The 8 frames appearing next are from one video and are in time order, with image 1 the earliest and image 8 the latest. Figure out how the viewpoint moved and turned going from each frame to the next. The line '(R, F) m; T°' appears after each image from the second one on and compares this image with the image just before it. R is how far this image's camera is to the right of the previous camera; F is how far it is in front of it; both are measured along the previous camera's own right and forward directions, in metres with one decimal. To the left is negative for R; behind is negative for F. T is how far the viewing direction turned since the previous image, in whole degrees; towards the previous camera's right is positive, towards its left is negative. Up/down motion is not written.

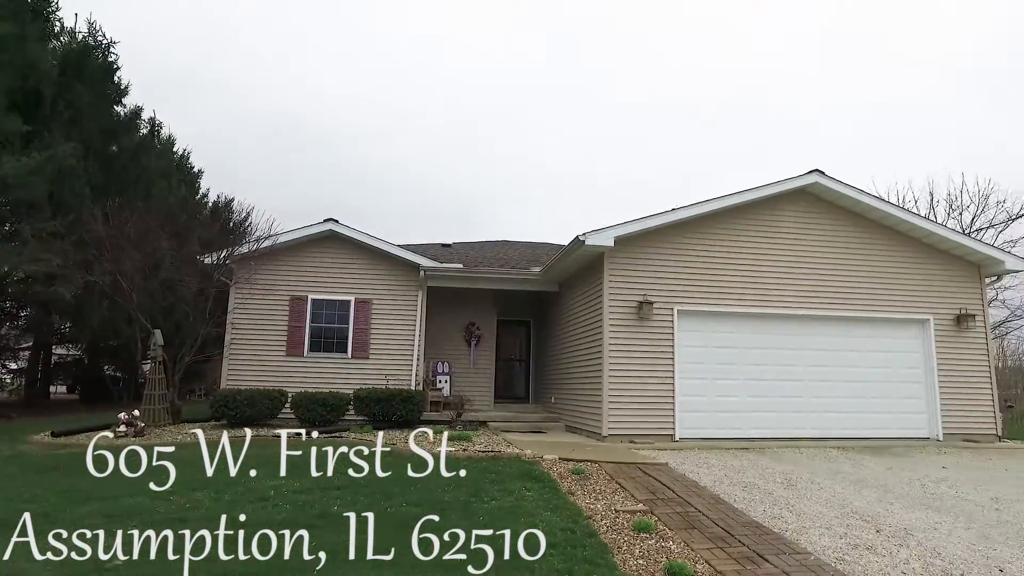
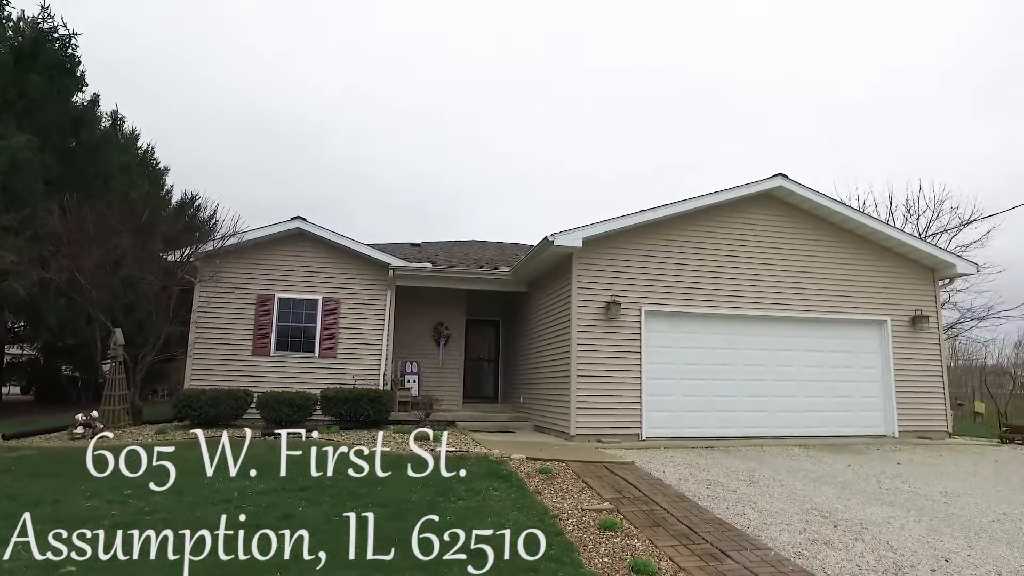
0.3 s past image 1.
(0.0, 0.0) m; +3°
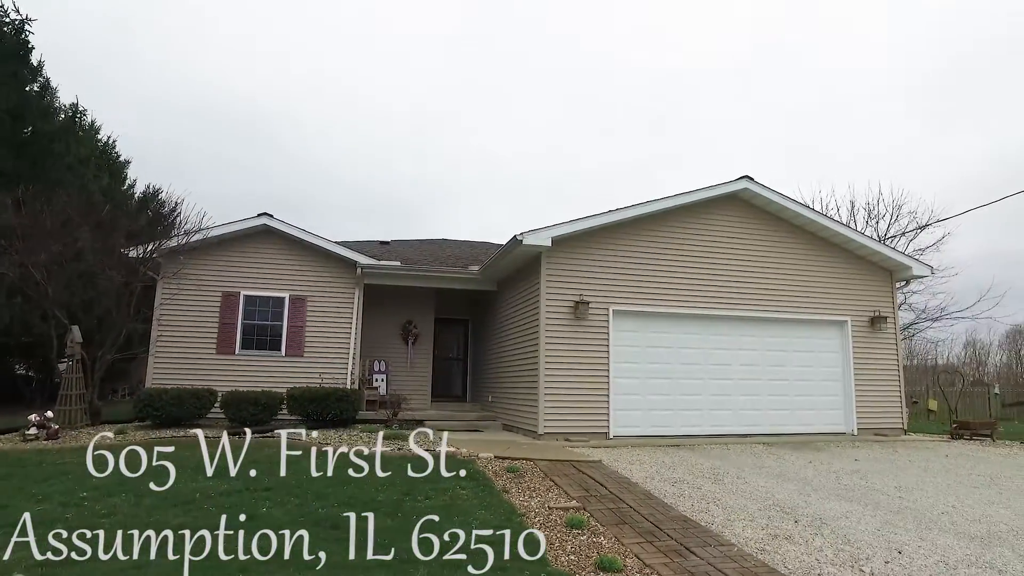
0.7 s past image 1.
(0.0, 0.0) m; +3°
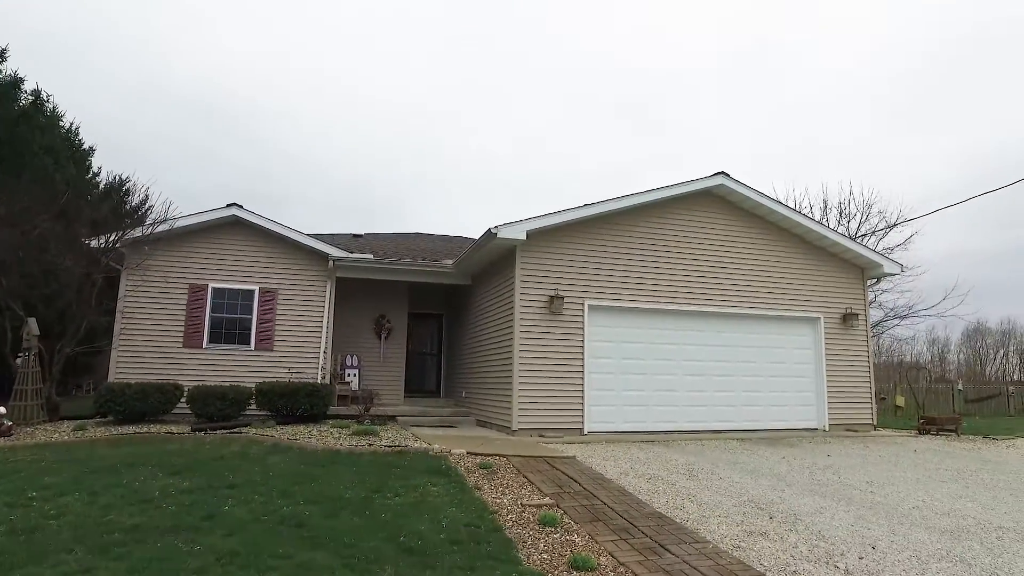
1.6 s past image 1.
(0.0, +0.1) m; +2°
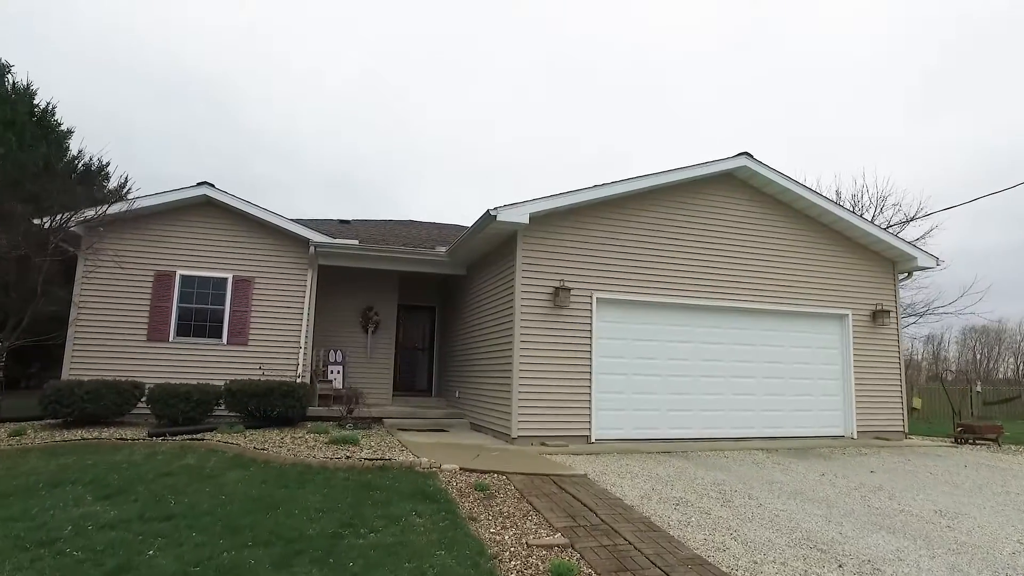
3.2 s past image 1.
(-0.1, +1.0) m; 0°
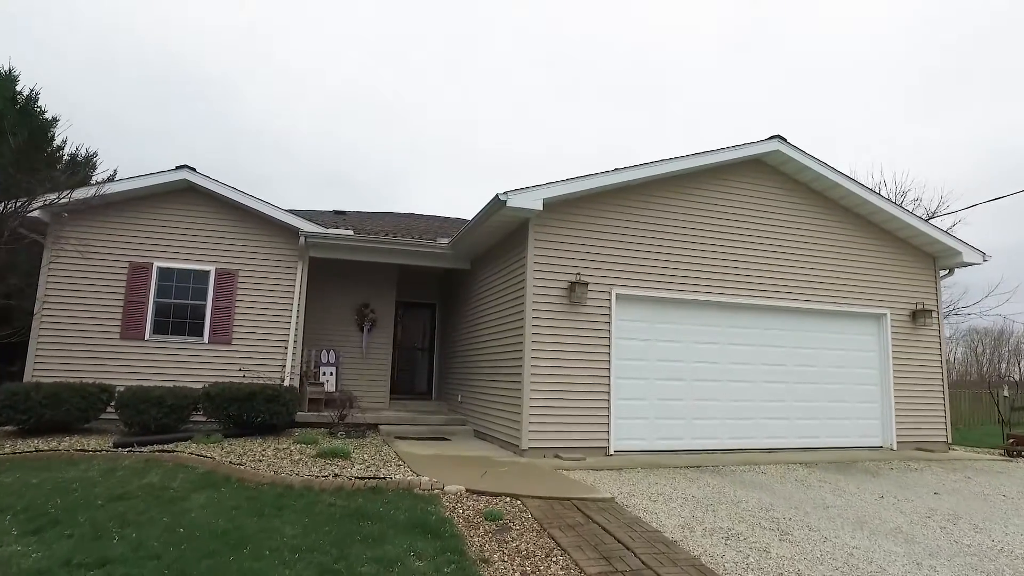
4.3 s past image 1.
(-0.1, +0.9) m; 0°
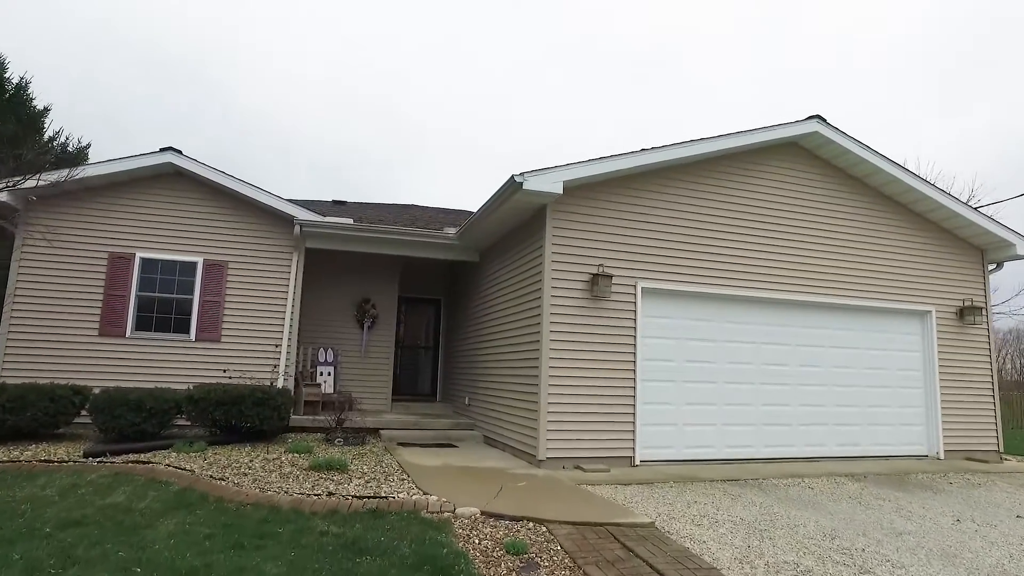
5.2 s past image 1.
(-0.2, +0.7) m; 0°
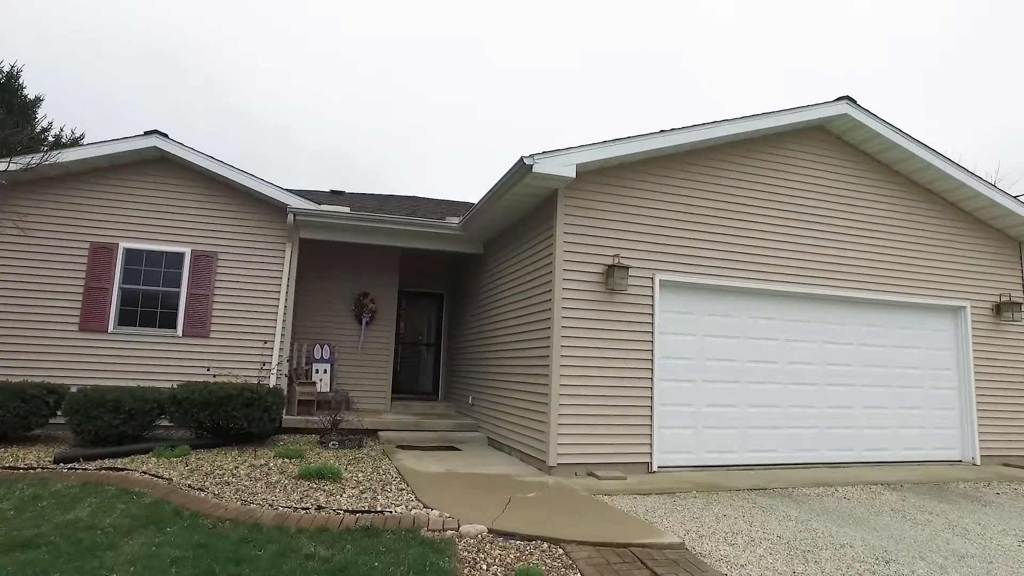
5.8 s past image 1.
(-0.1, +0.5) m; 0°
